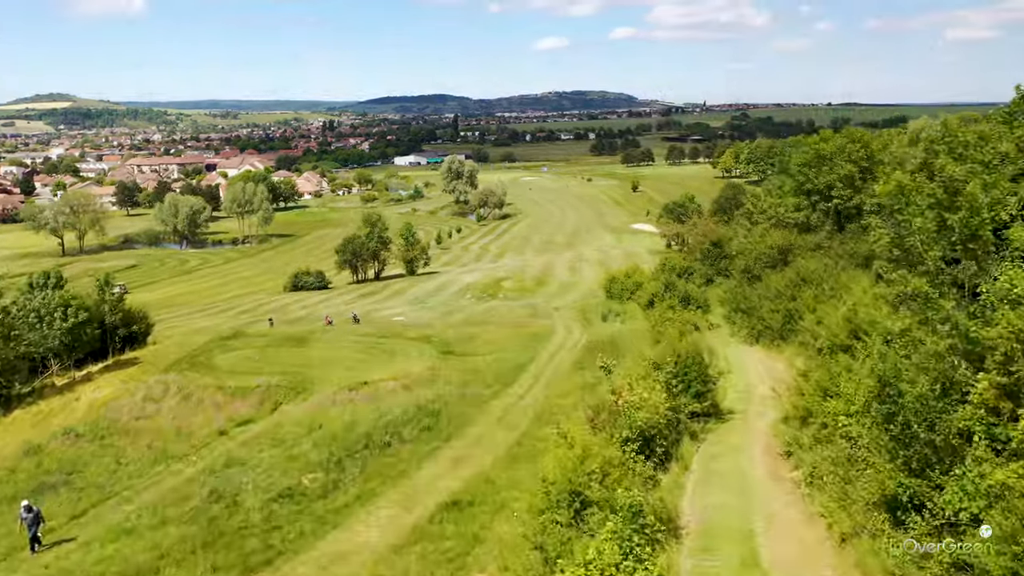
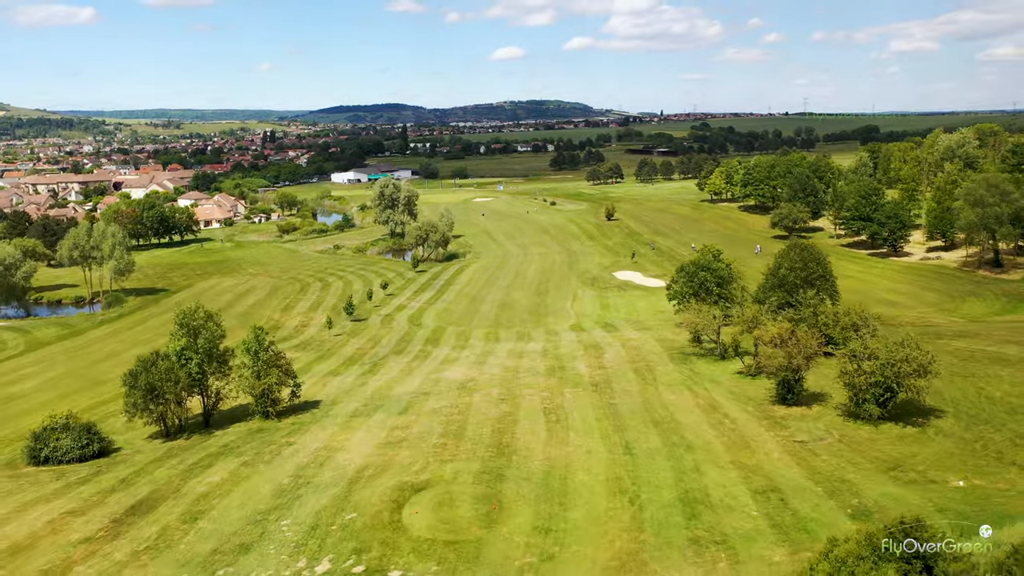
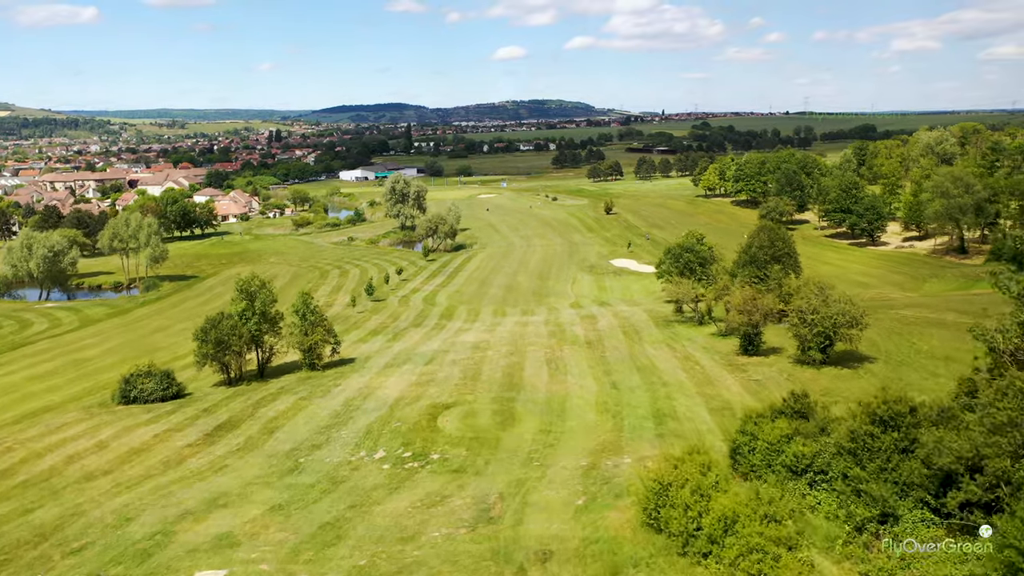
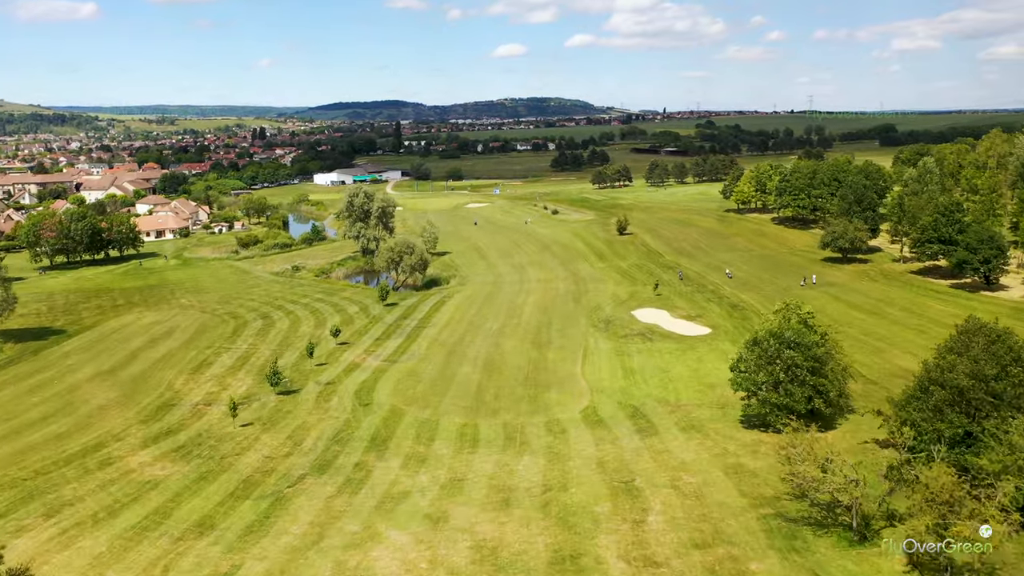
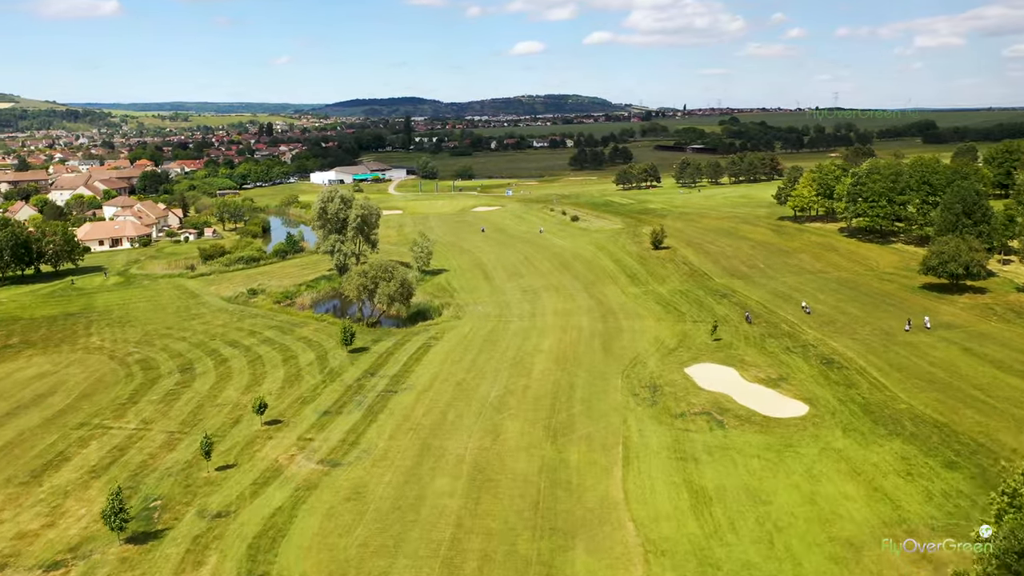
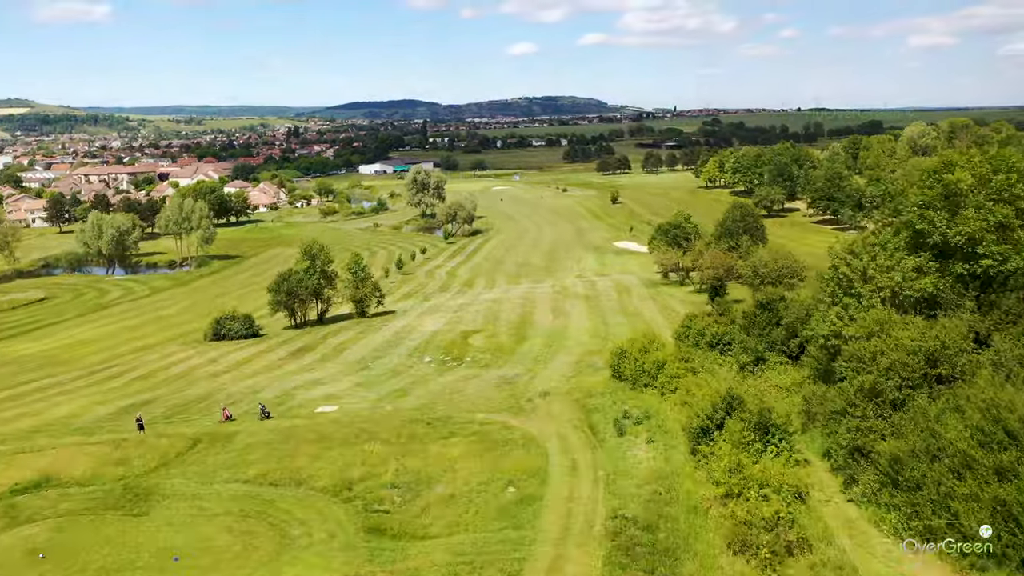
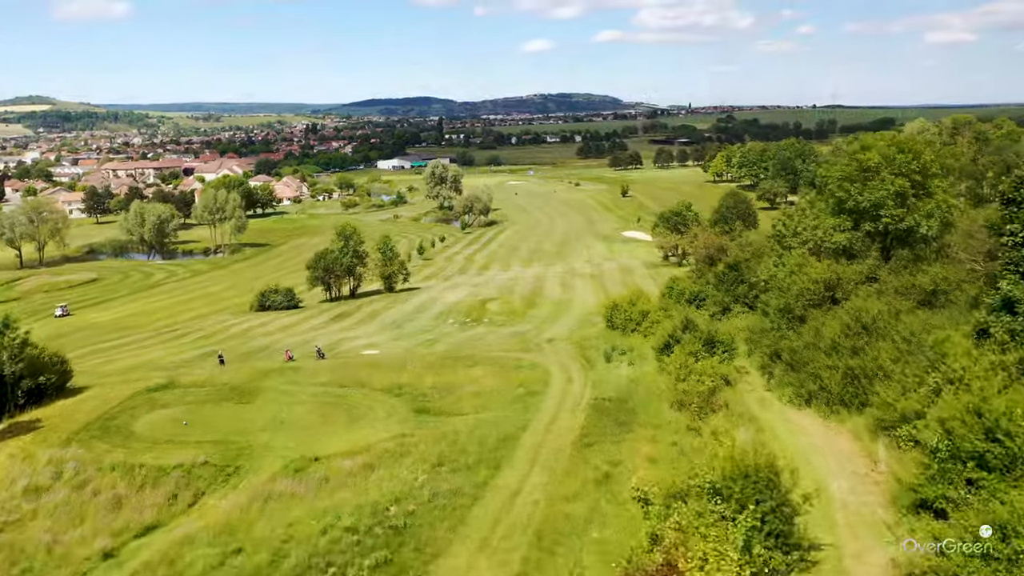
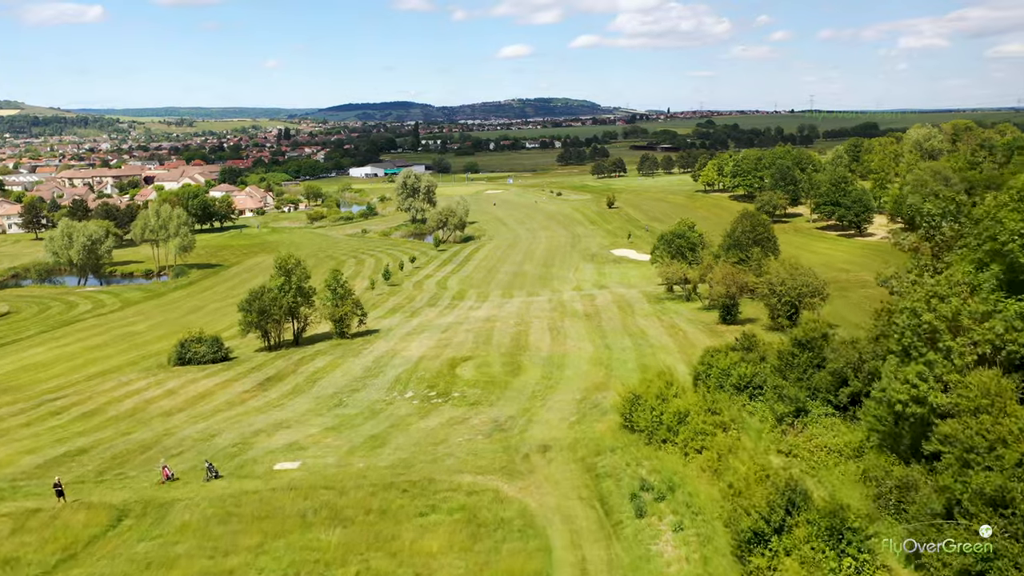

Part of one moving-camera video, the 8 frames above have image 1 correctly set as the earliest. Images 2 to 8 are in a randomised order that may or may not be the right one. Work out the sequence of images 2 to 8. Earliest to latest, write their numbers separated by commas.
7, 6, 8, 3, 2, 4, 5
